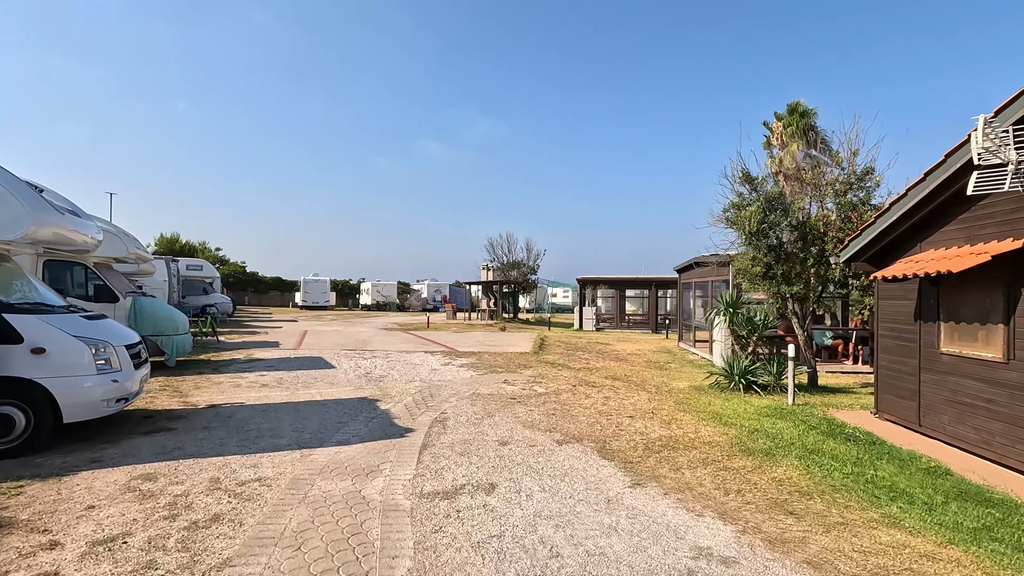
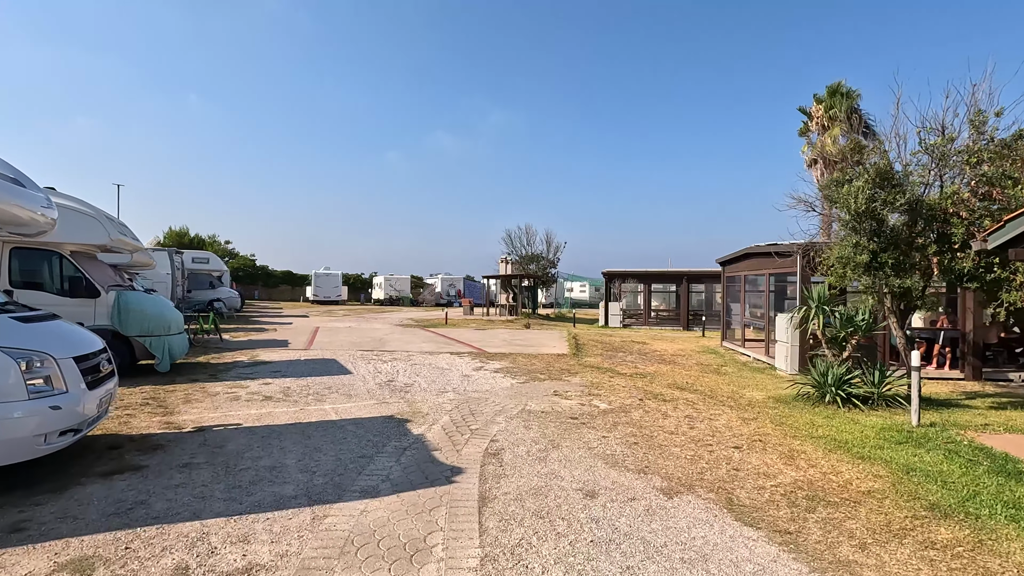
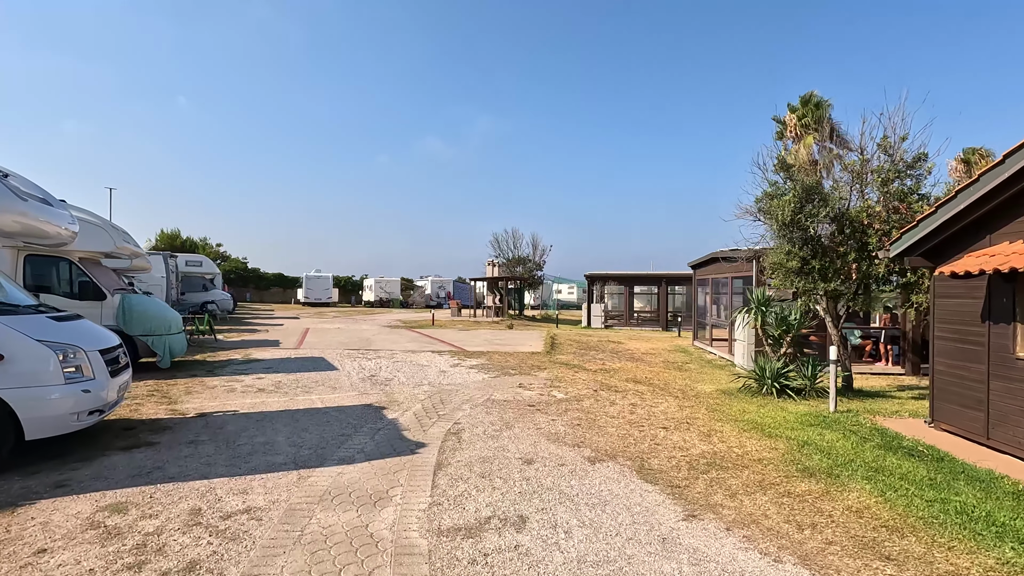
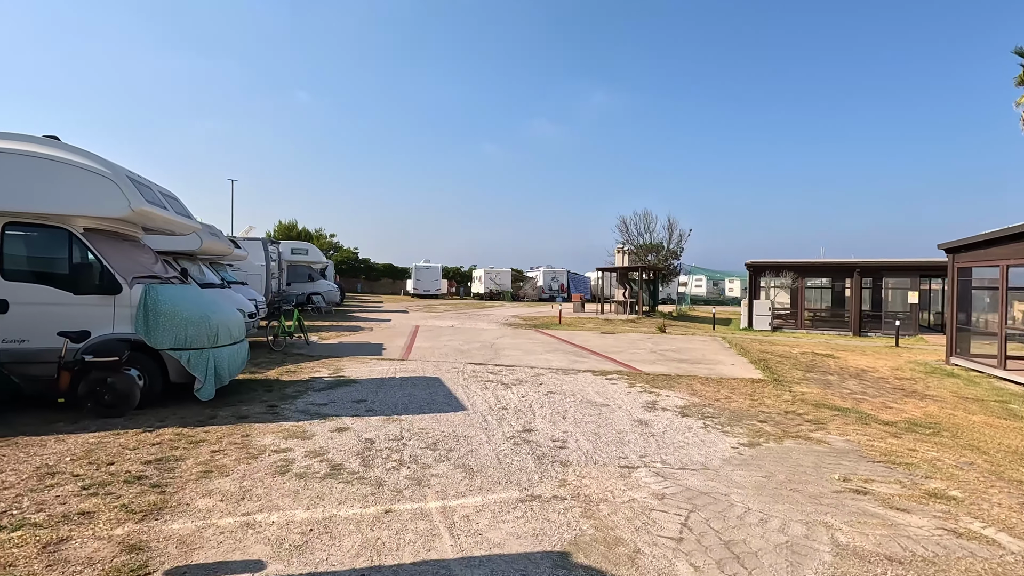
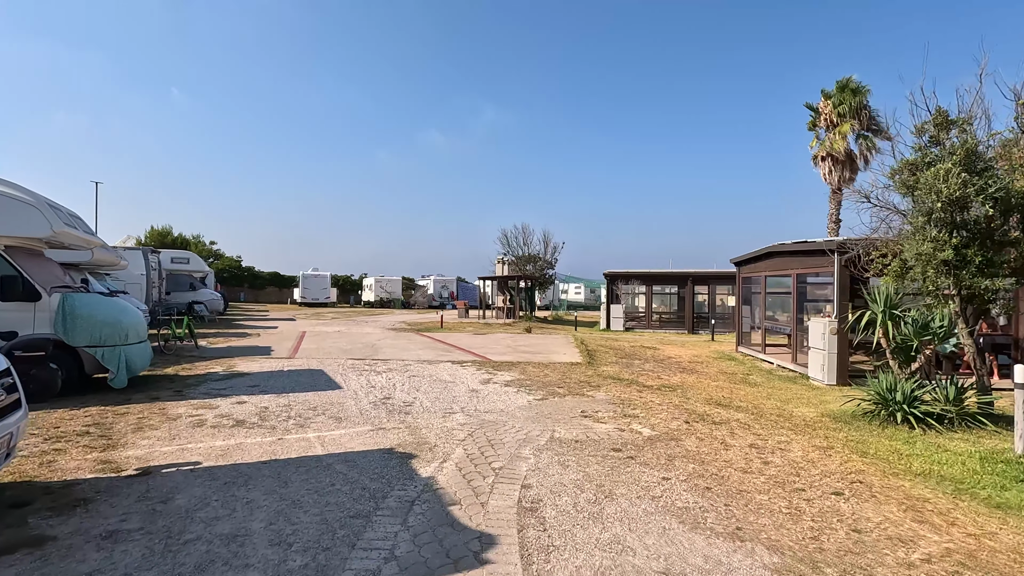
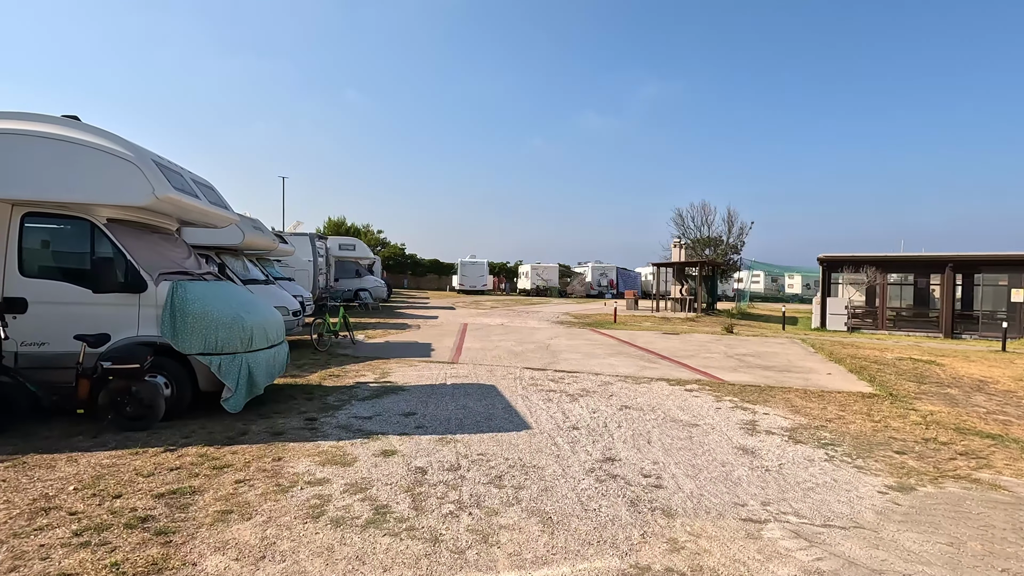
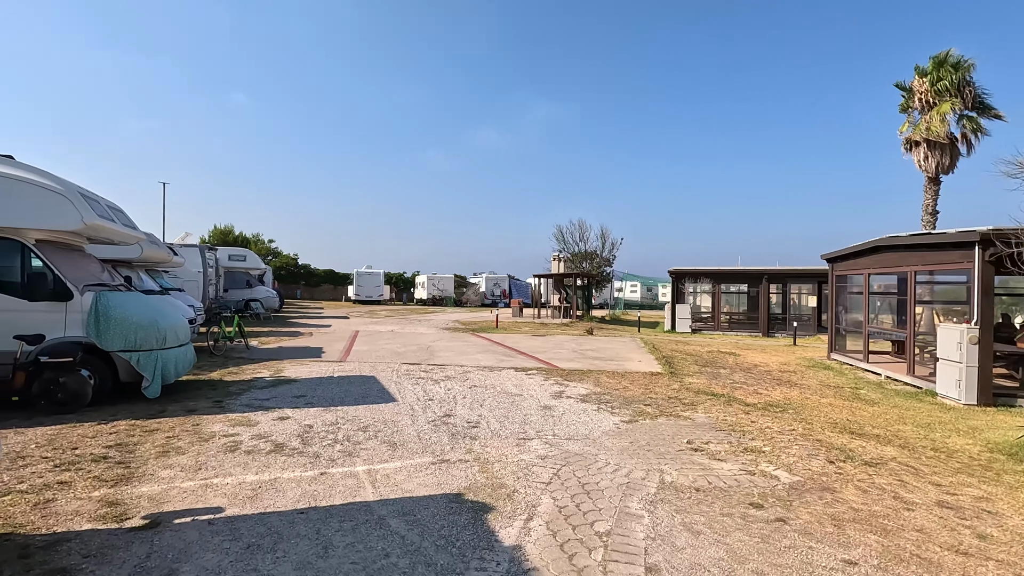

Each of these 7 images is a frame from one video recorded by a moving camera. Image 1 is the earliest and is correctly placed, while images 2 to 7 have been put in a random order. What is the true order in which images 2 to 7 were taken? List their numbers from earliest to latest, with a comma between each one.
3, 2, 5, 7, 4, 6
